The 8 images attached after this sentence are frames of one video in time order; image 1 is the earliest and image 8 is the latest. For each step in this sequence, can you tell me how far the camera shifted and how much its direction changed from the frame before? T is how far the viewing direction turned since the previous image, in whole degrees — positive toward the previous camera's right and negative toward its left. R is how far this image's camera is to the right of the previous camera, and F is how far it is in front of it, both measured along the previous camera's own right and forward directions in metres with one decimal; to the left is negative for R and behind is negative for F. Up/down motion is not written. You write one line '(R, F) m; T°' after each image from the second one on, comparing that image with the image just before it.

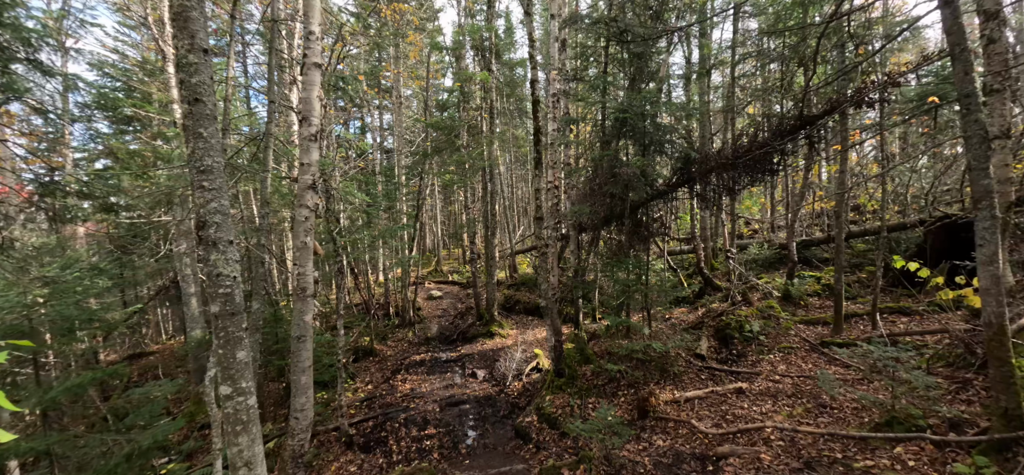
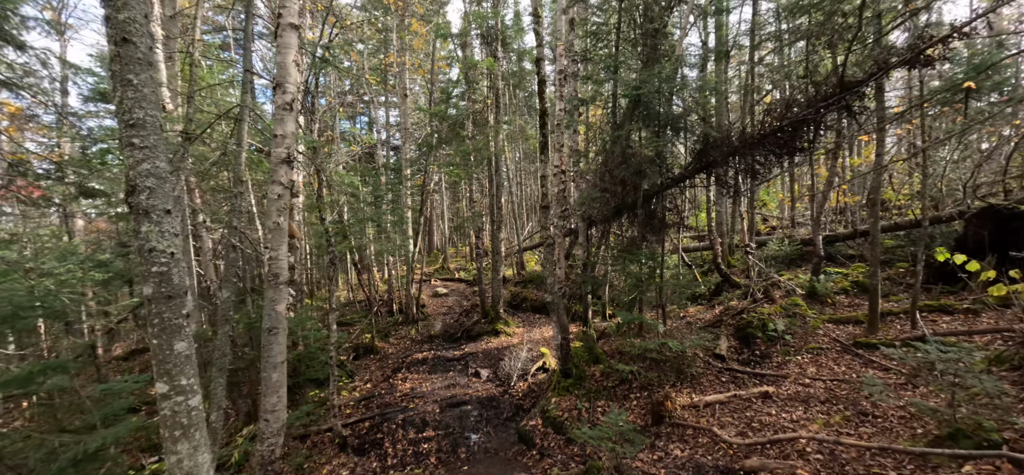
(+0.1, +0.6) m; -1°
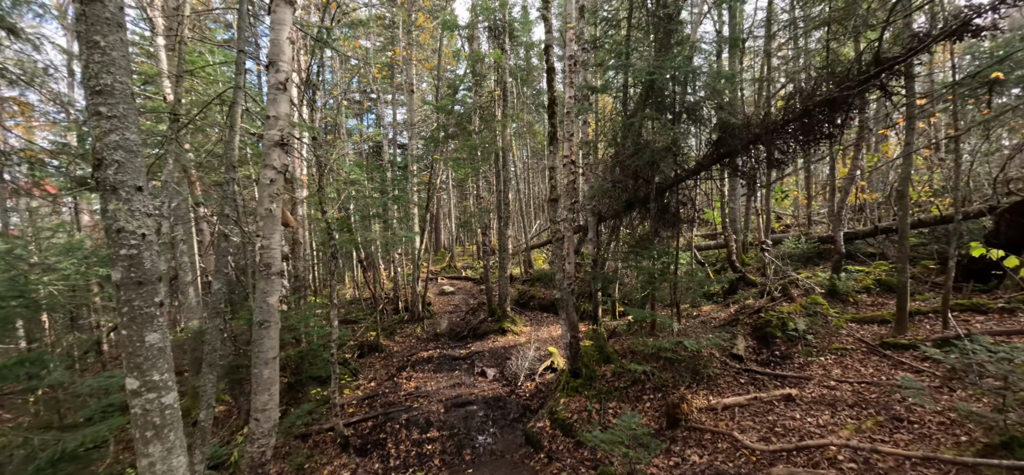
(0.0, +0.3) m; -1°
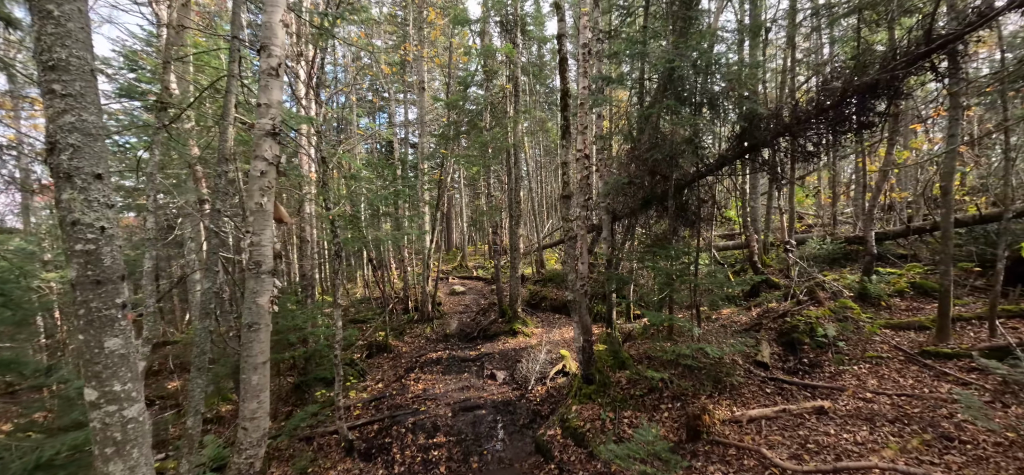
(0.0, +0.3) m; -2°
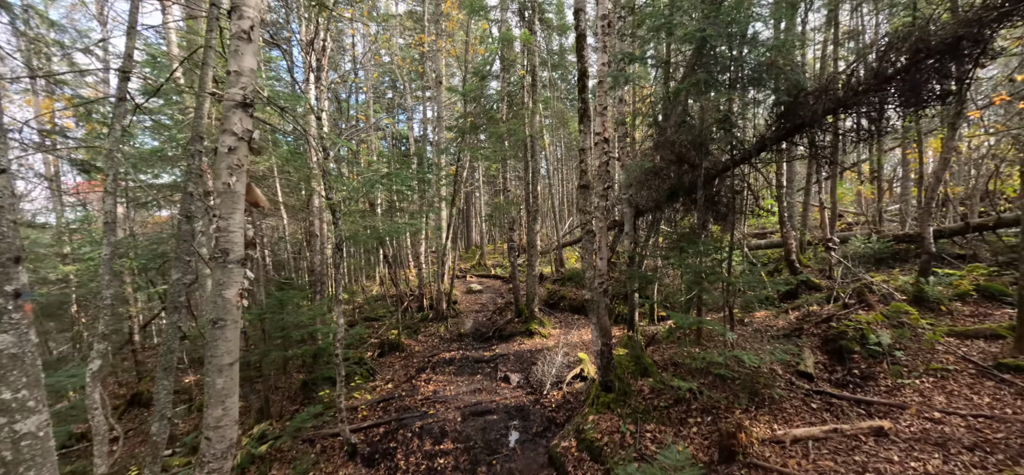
(+0.2, +0.6) m; -3°
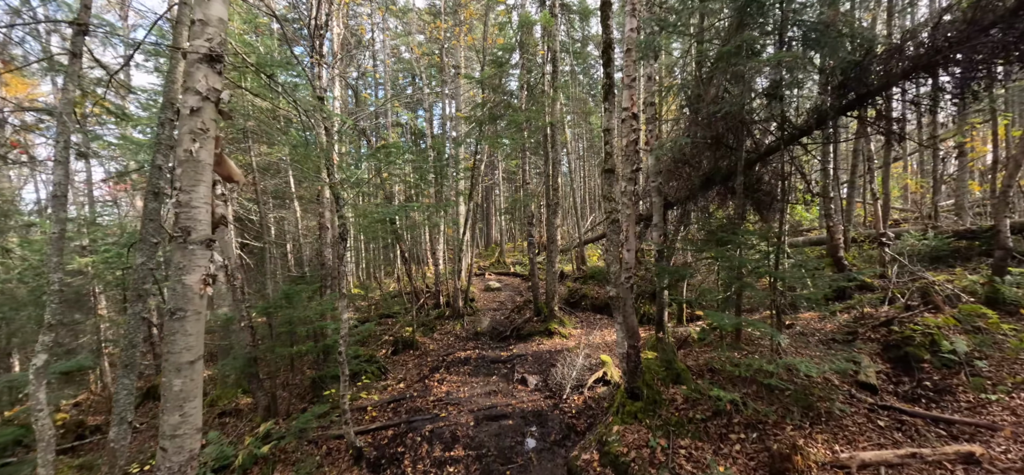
(+0.1, +0.6) m; -3°
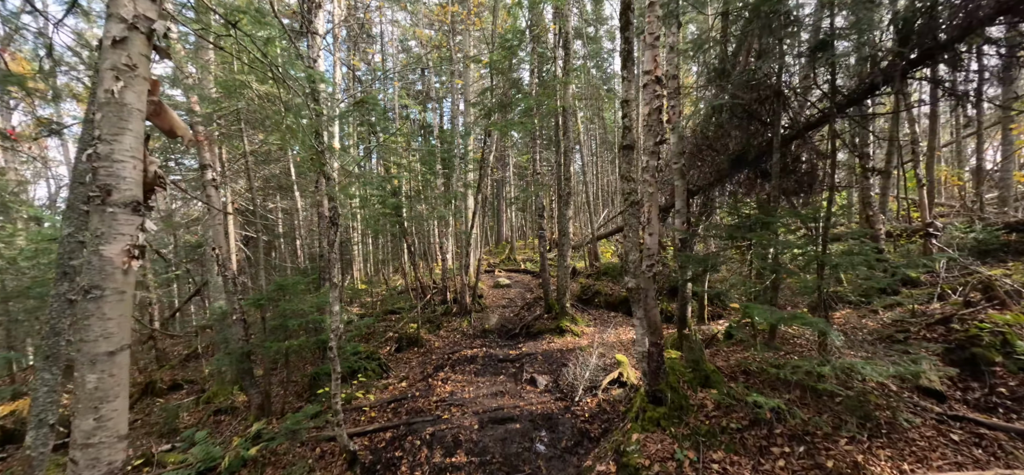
(+0.1, +0.6) m; -2°
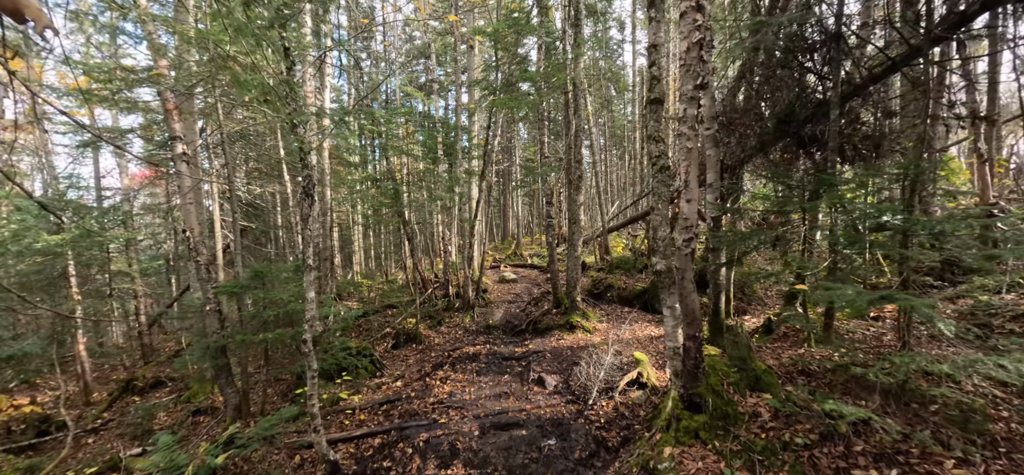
(0.0, +0.9) m; -1°
